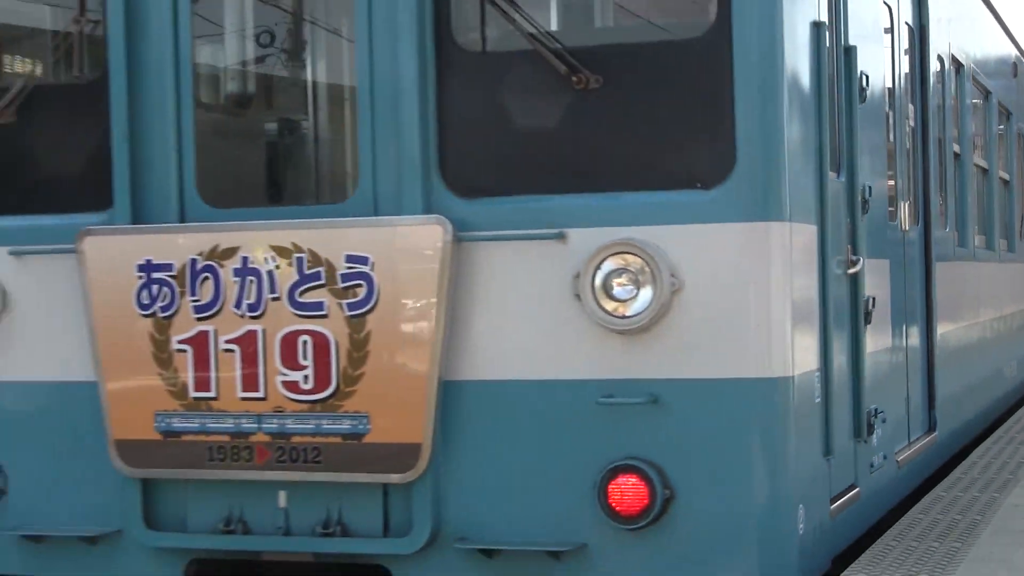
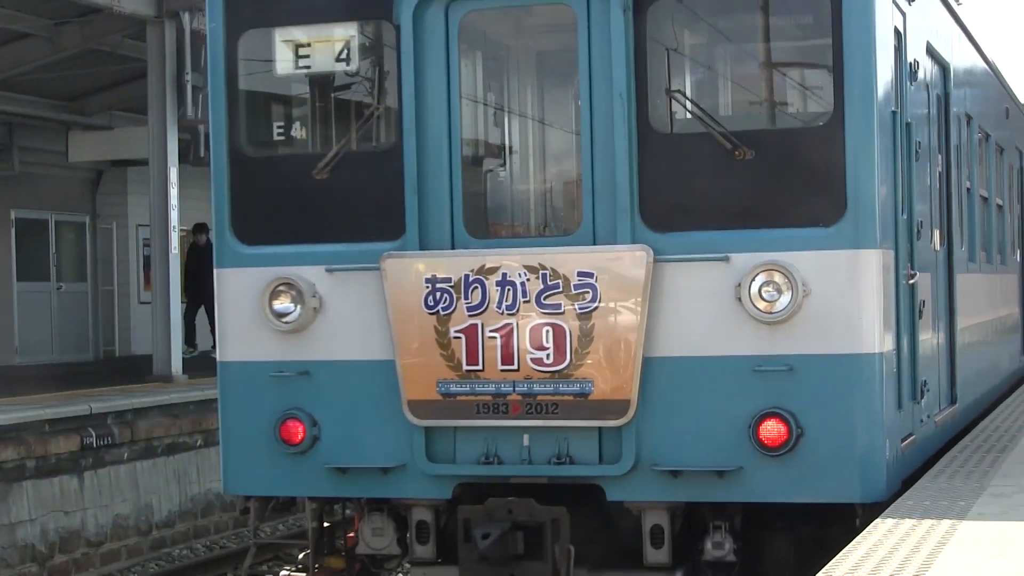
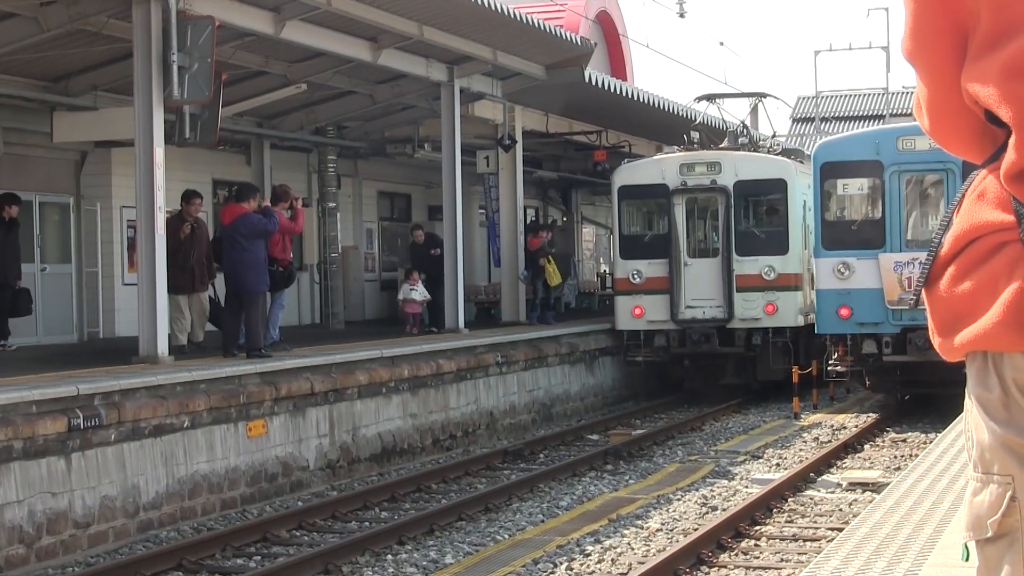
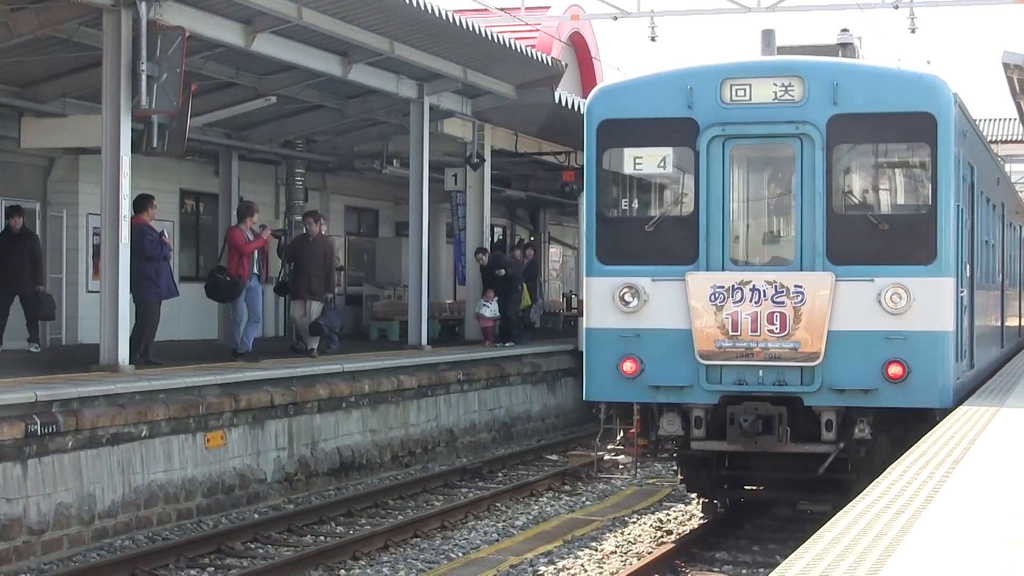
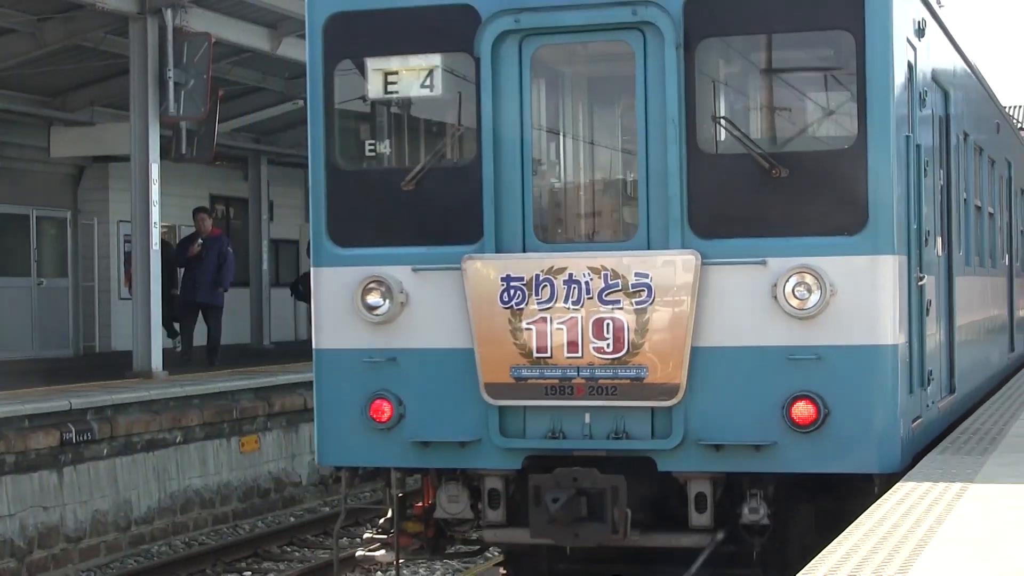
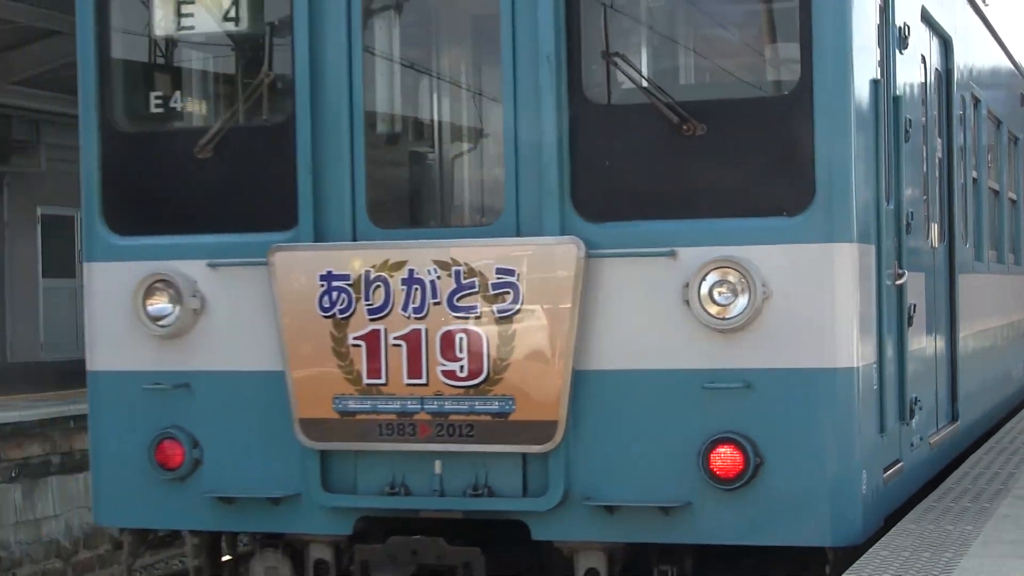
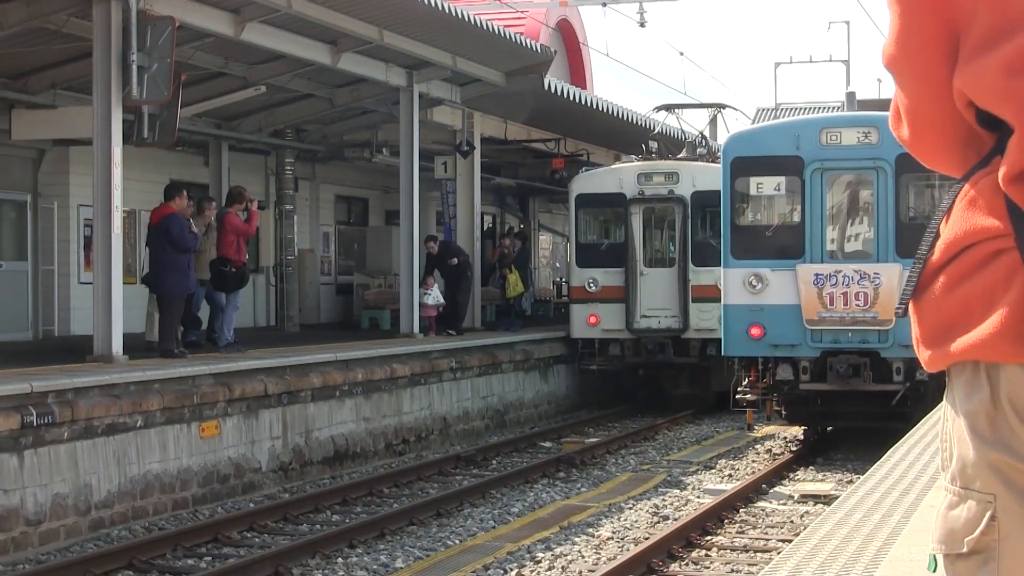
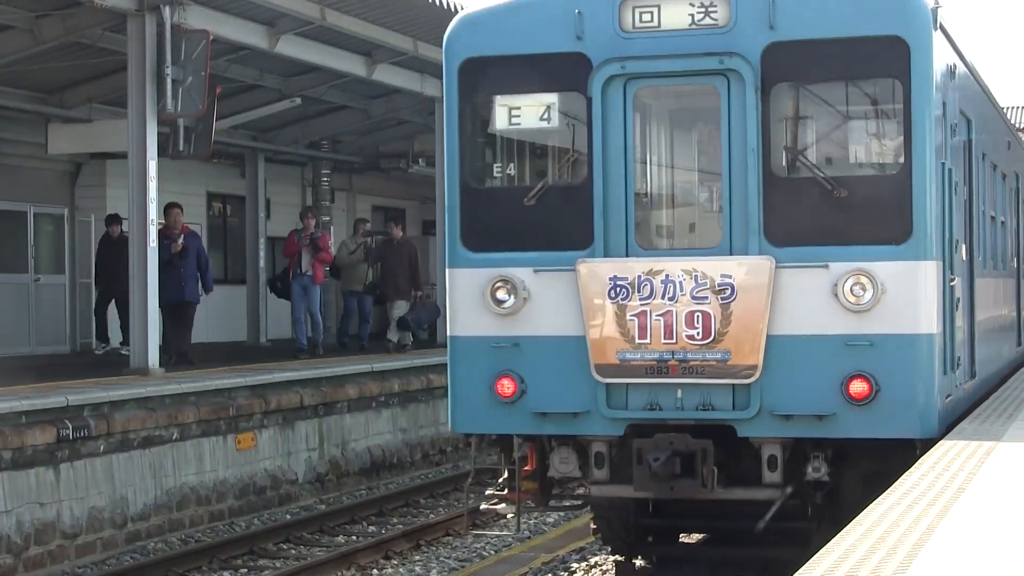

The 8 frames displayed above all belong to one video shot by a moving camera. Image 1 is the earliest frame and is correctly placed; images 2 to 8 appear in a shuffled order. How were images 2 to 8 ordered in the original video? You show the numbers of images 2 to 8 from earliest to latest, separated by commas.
6, 2, 5, 8, 4, 7, 3
